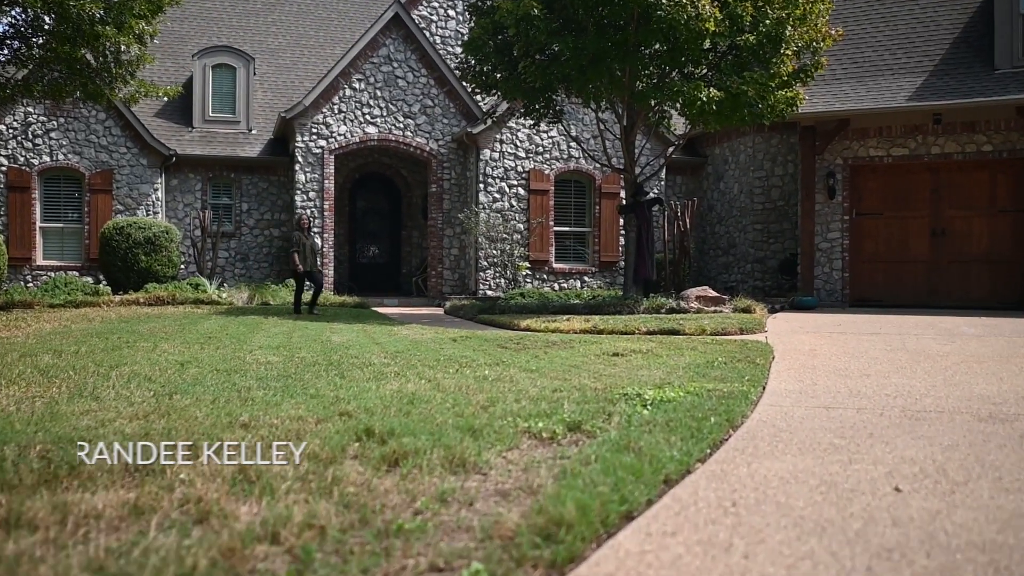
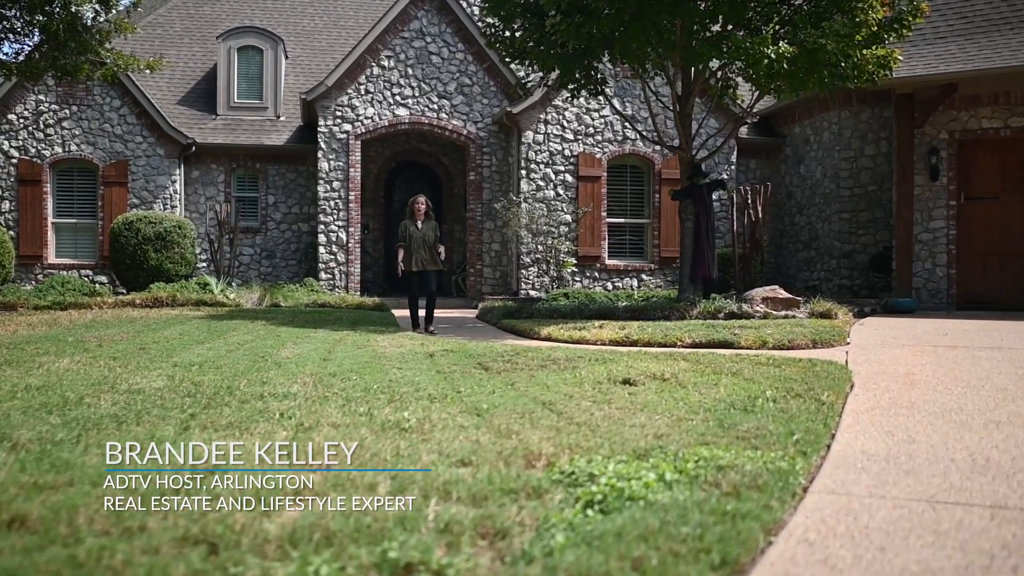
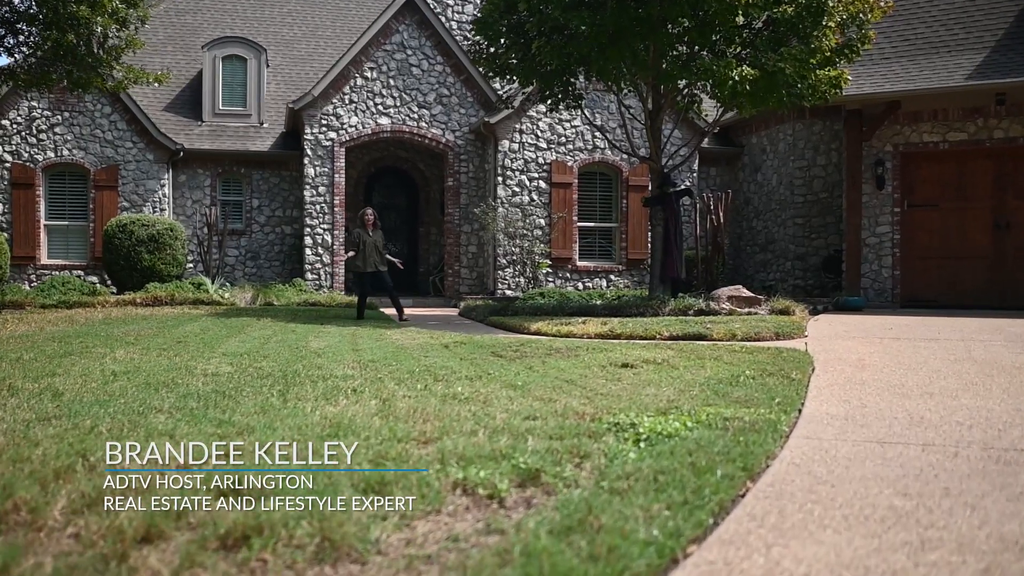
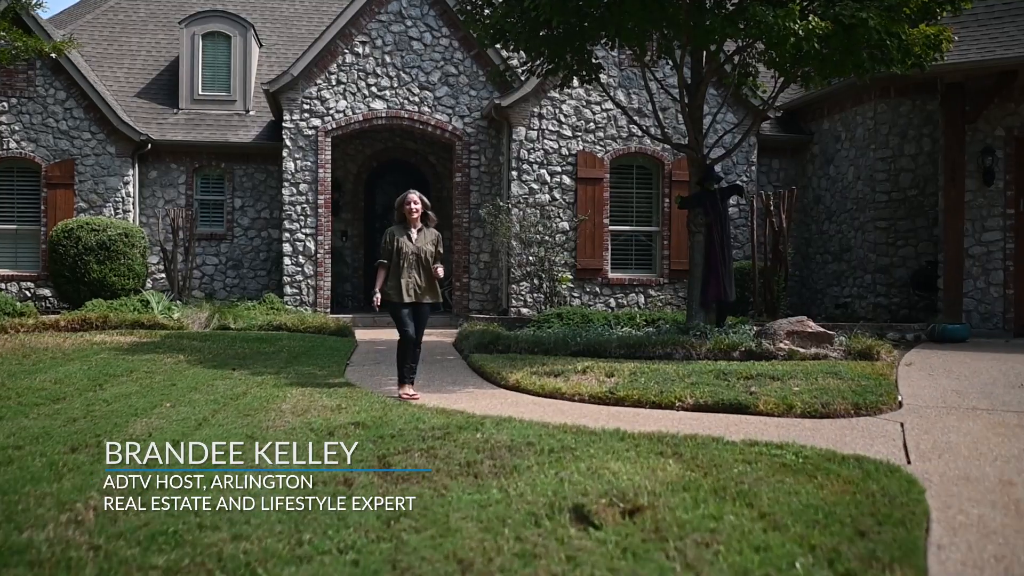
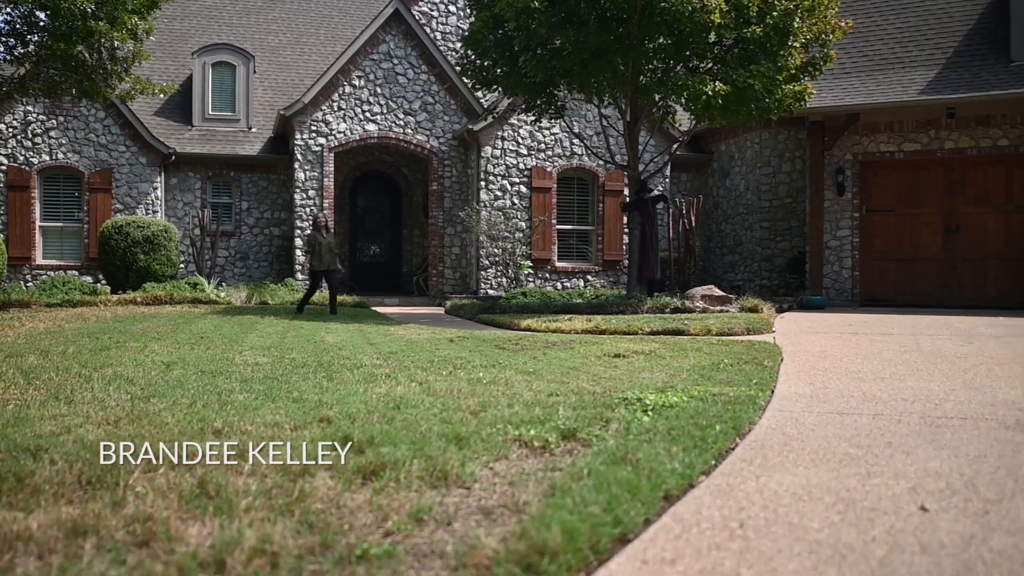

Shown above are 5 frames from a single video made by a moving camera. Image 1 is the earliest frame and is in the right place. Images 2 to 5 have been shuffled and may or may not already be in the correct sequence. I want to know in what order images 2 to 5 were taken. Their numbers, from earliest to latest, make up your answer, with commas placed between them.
5, 3, 2, 4
